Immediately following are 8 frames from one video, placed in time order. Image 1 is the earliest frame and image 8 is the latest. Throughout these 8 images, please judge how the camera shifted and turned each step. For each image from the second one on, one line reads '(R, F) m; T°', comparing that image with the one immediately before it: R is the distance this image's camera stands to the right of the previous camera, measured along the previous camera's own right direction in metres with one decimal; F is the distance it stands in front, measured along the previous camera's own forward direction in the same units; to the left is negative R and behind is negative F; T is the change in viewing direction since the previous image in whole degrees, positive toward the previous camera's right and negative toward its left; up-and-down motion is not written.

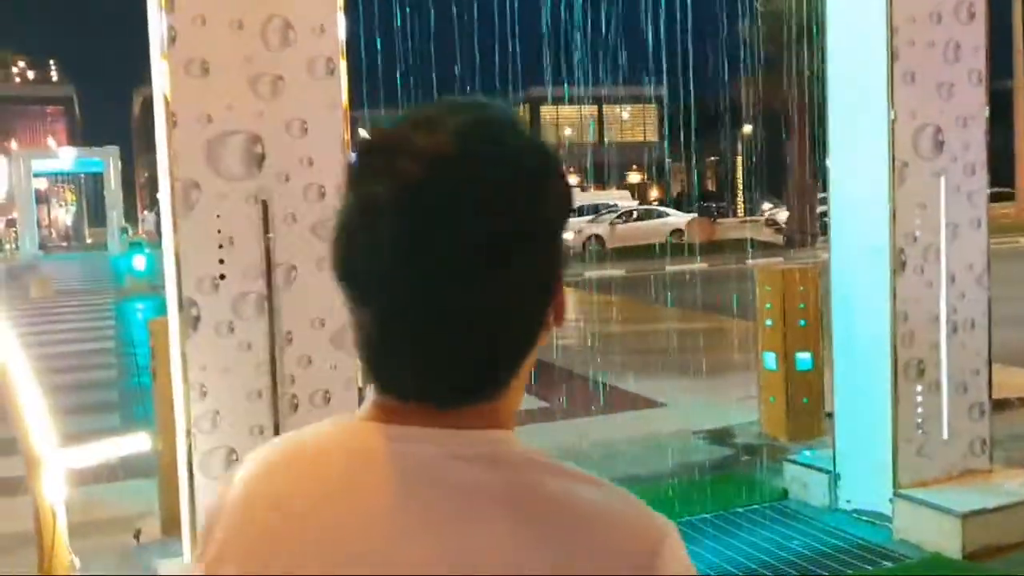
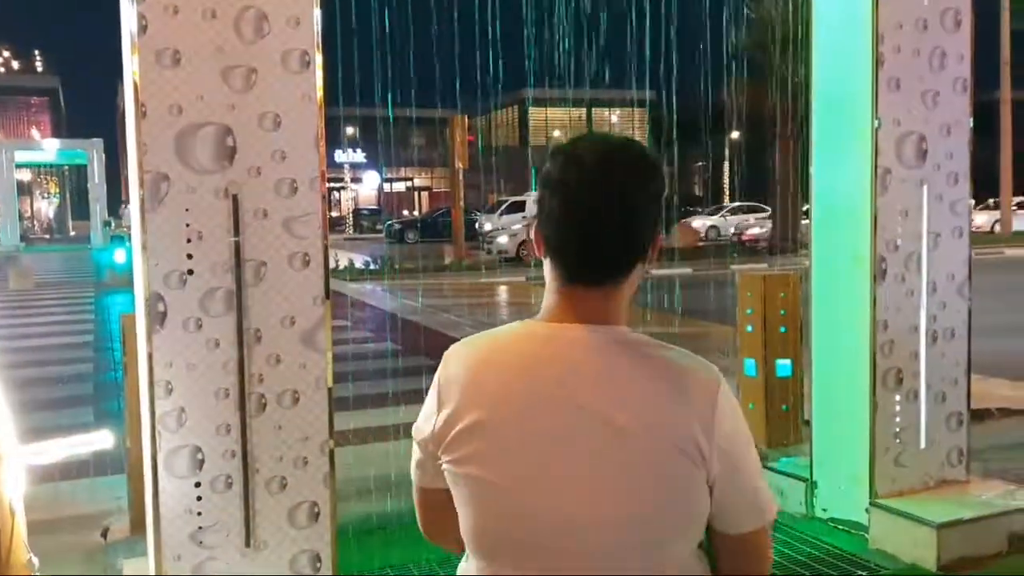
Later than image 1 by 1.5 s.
(+0.2, +0.1) m; -1°
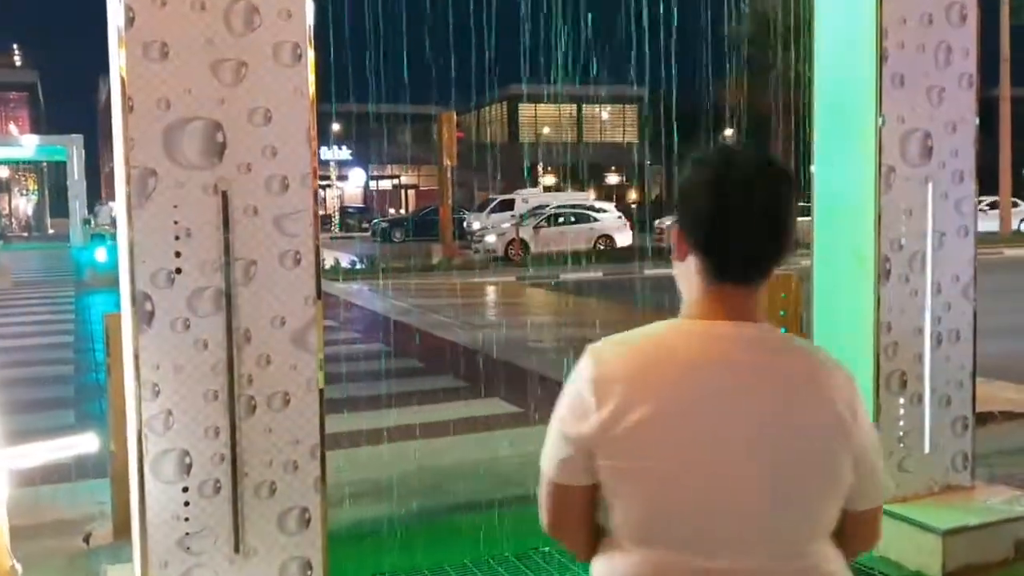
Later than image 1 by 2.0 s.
(-0.1, +0.2) m; +1°
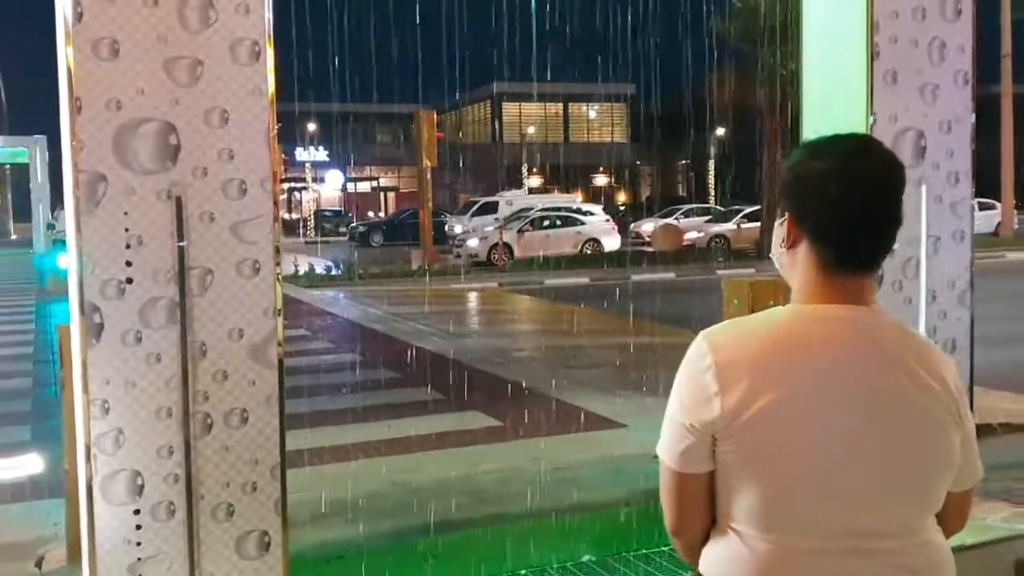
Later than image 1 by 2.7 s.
(+0.2, +0.3) m; -1°
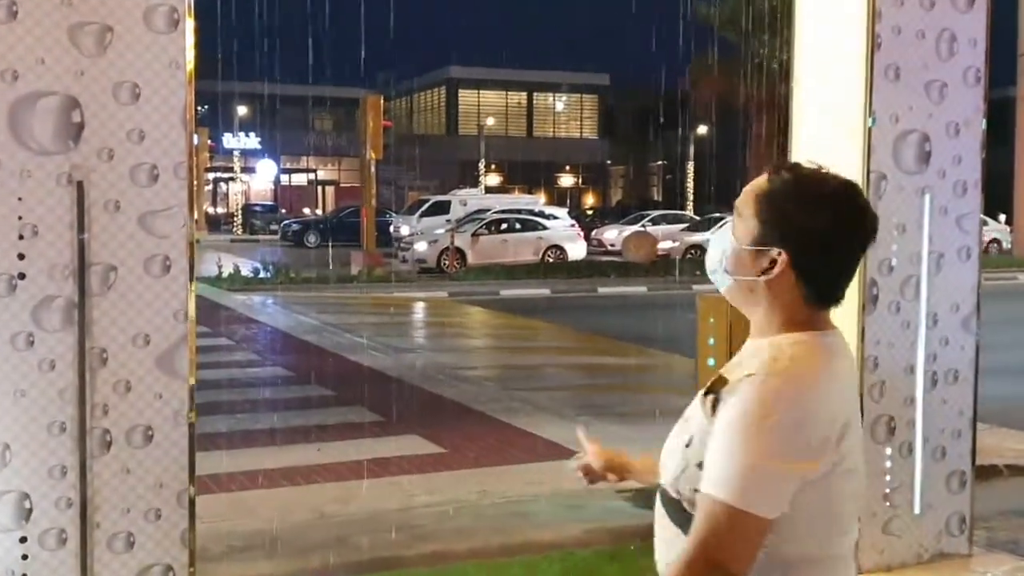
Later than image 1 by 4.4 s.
(0.0, +0.6) m; +1°
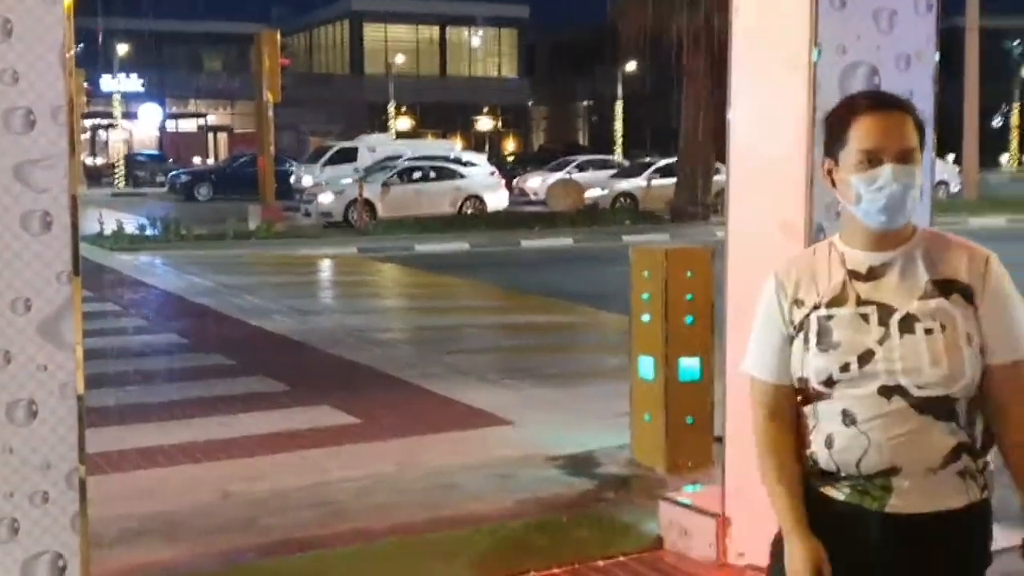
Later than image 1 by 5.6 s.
(-0.1, +0.4) m; +4°
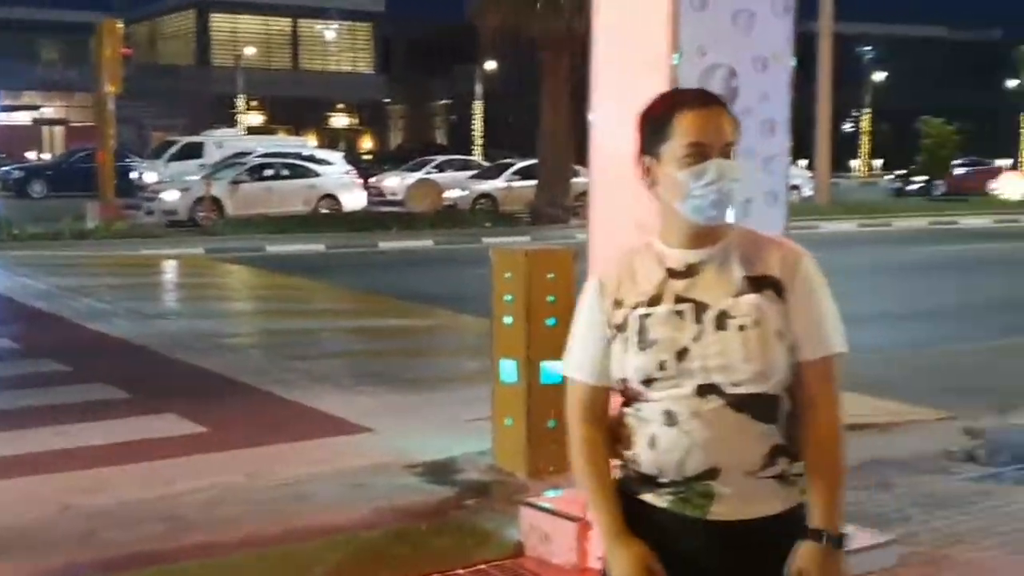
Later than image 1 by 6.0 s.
(-0.1, +0.1) m; +6°
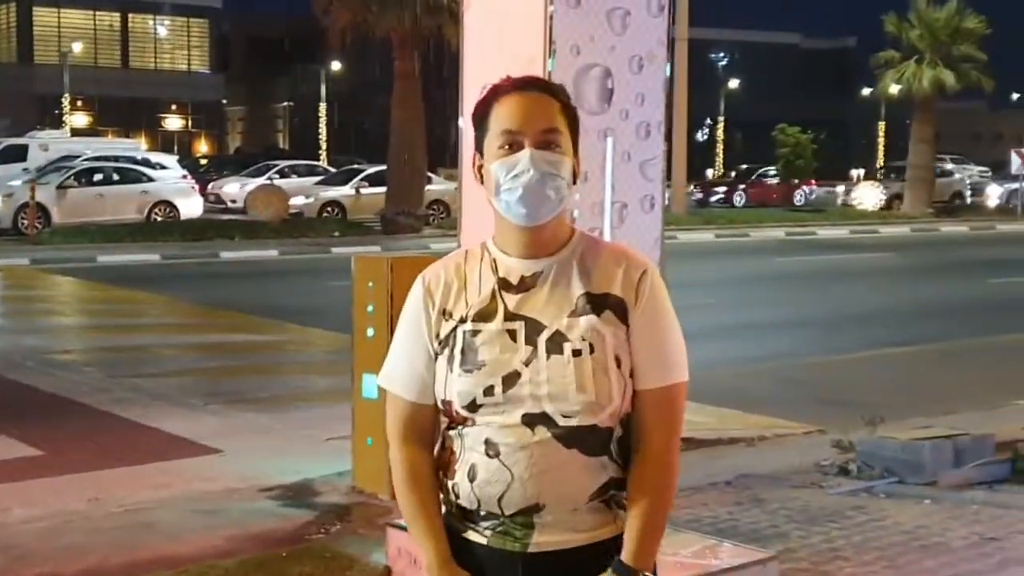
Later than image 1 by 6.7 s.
(-0.2, +0.3) m; +8°
